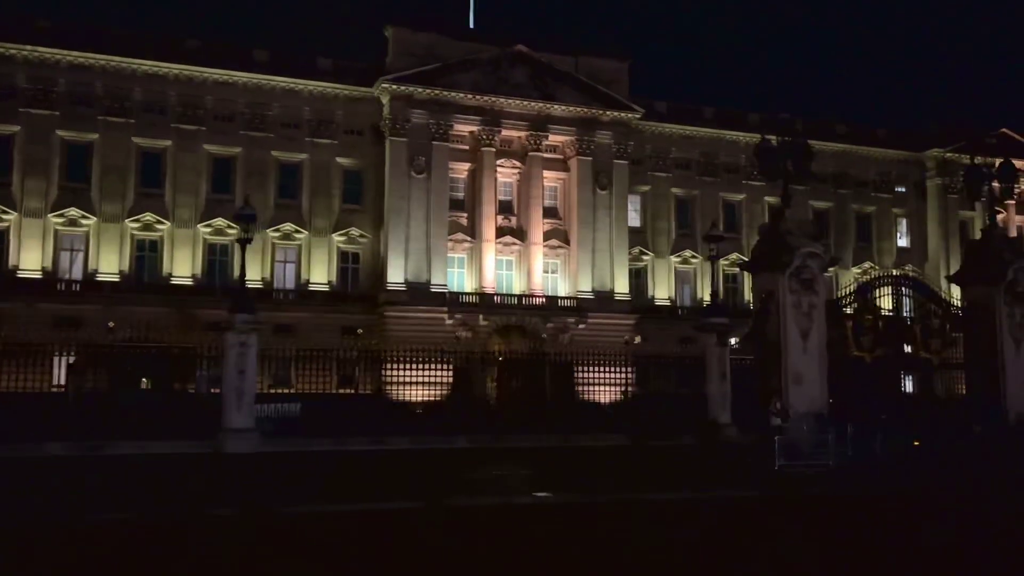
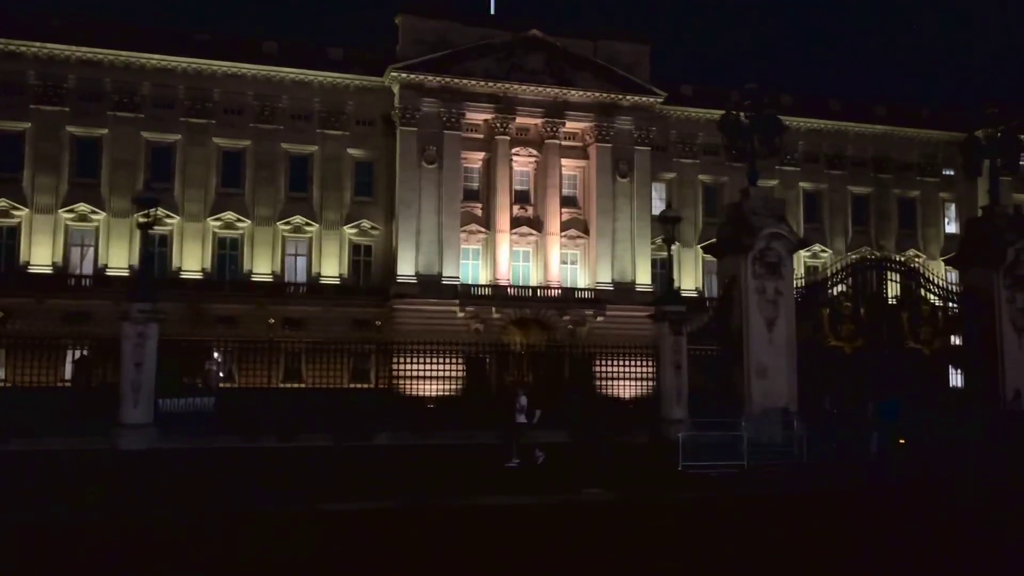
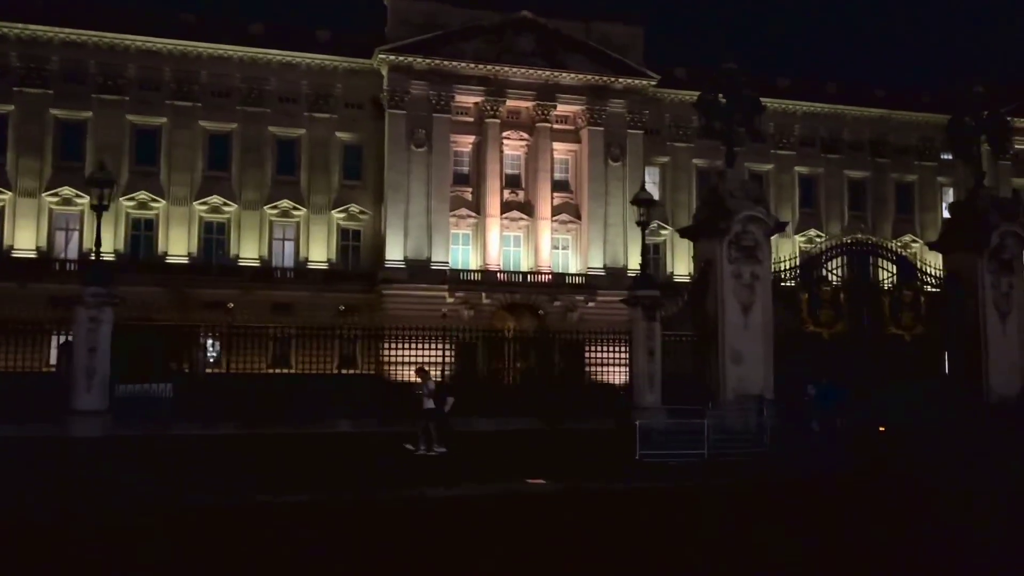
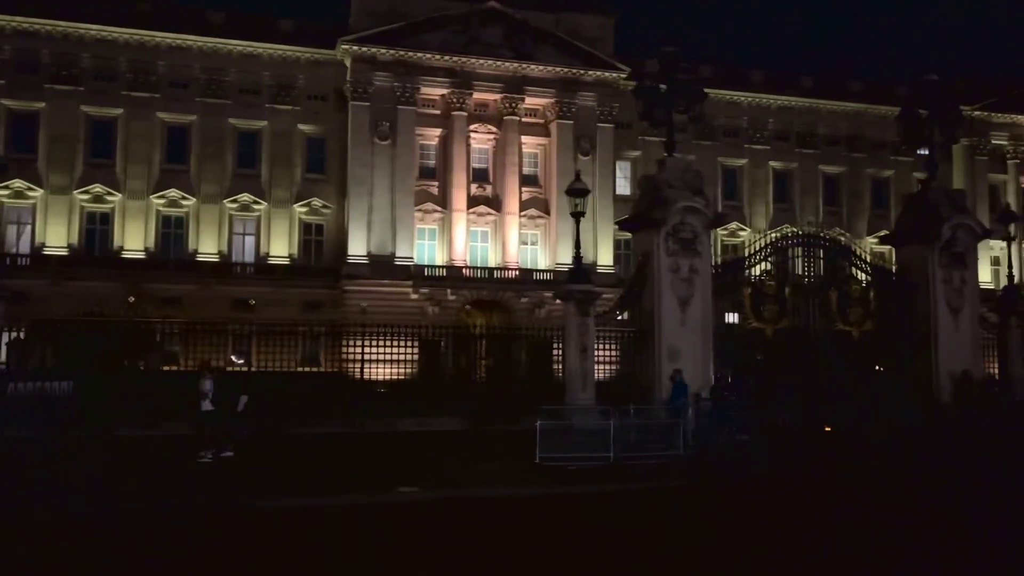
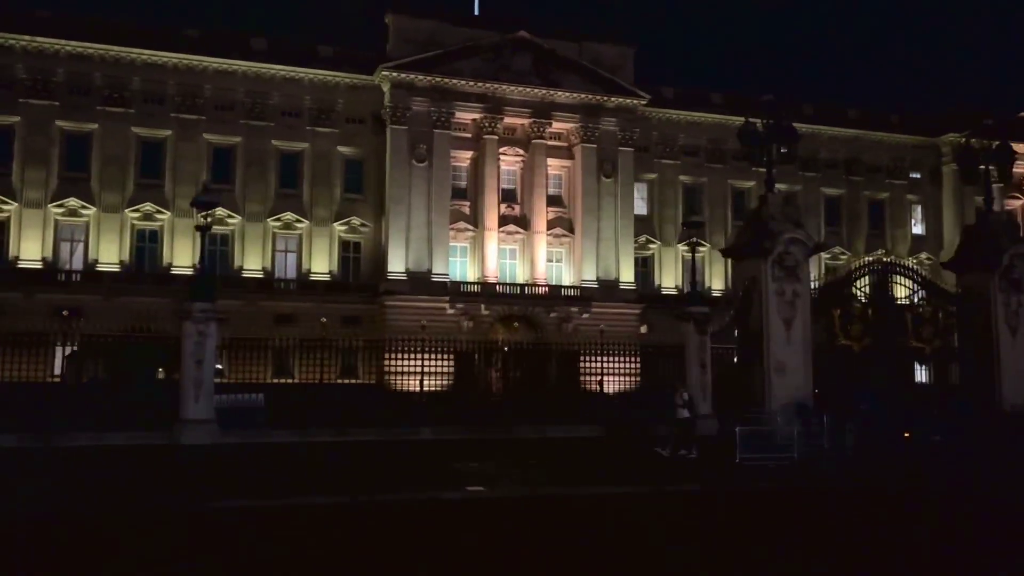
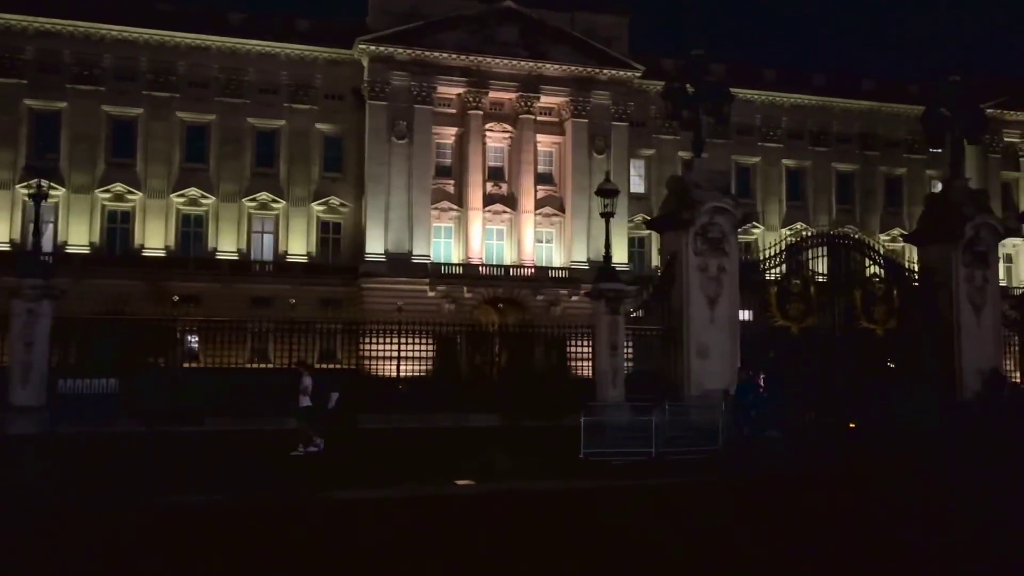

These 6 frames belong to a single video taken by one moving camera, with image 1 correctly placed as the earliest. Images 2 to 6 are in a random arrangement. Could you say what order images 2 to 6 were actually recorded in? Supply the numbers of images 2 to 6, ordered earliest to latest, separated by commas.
5, 2, 3, 6, 4
